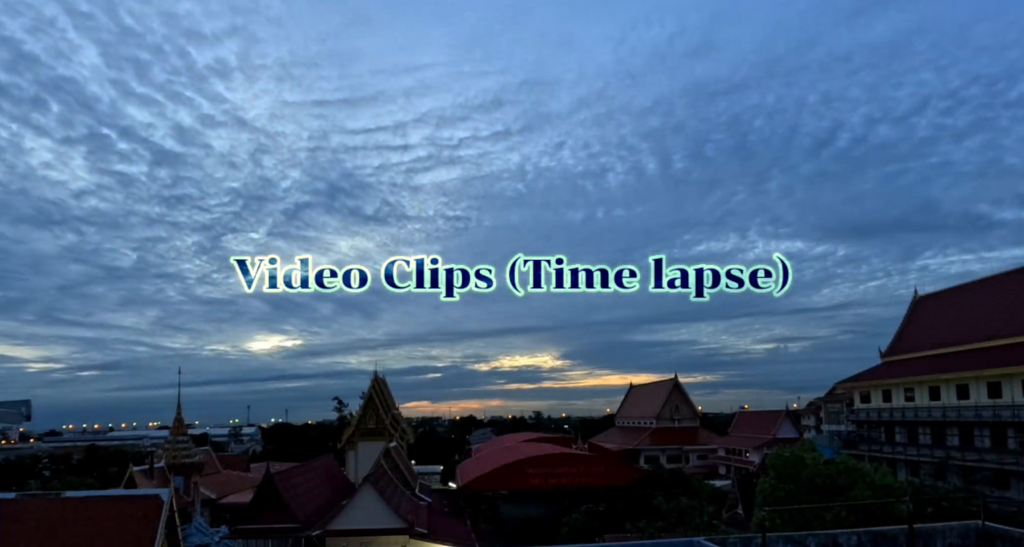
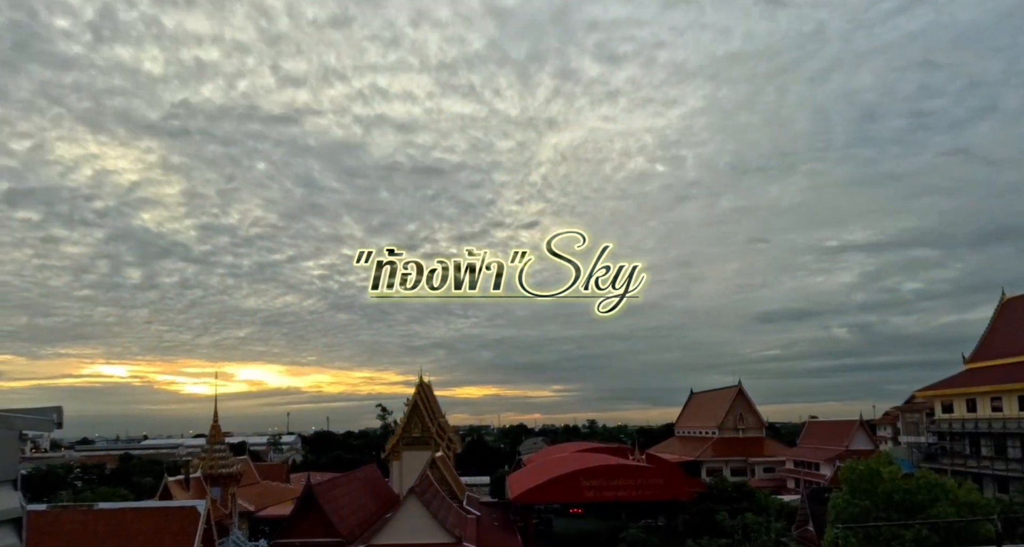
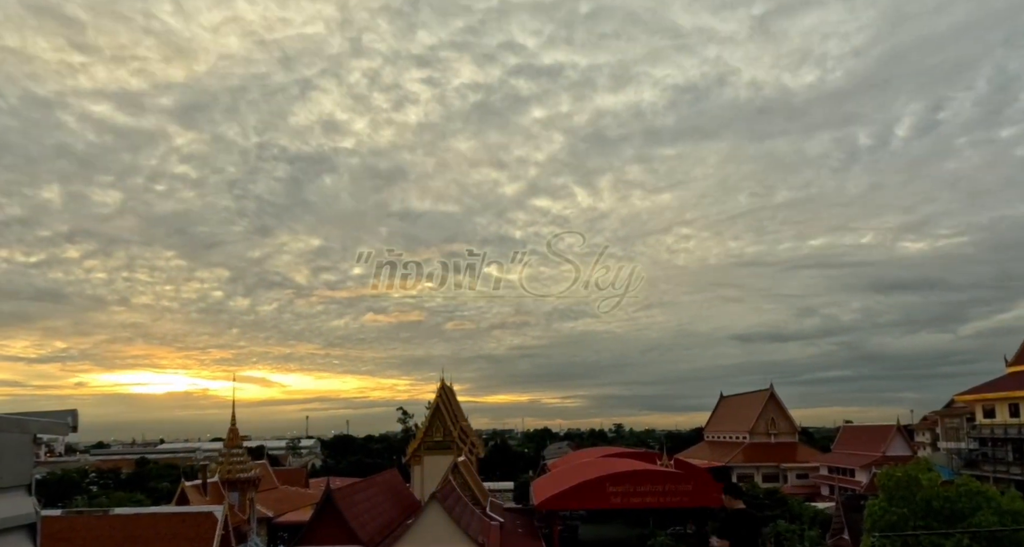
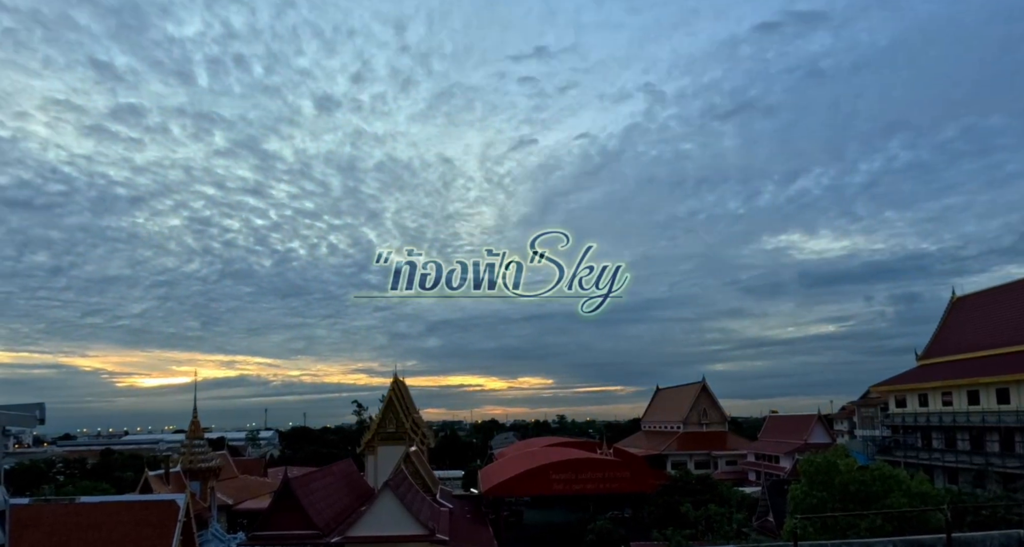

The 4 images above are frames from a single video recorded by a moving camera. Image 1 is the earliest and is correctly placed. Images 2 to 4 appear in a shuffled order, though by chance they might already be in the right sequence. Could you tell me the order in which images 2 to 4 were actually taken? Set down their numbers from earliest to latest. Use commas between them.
4, 2, 3
